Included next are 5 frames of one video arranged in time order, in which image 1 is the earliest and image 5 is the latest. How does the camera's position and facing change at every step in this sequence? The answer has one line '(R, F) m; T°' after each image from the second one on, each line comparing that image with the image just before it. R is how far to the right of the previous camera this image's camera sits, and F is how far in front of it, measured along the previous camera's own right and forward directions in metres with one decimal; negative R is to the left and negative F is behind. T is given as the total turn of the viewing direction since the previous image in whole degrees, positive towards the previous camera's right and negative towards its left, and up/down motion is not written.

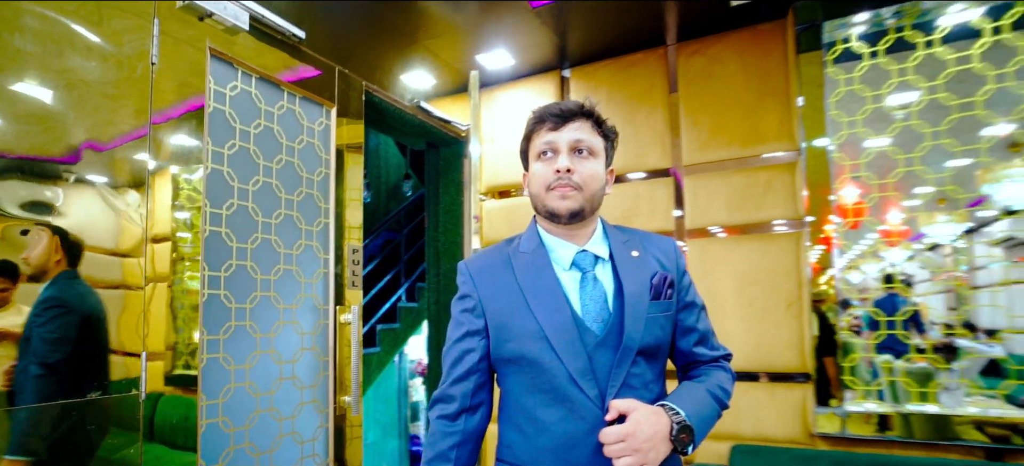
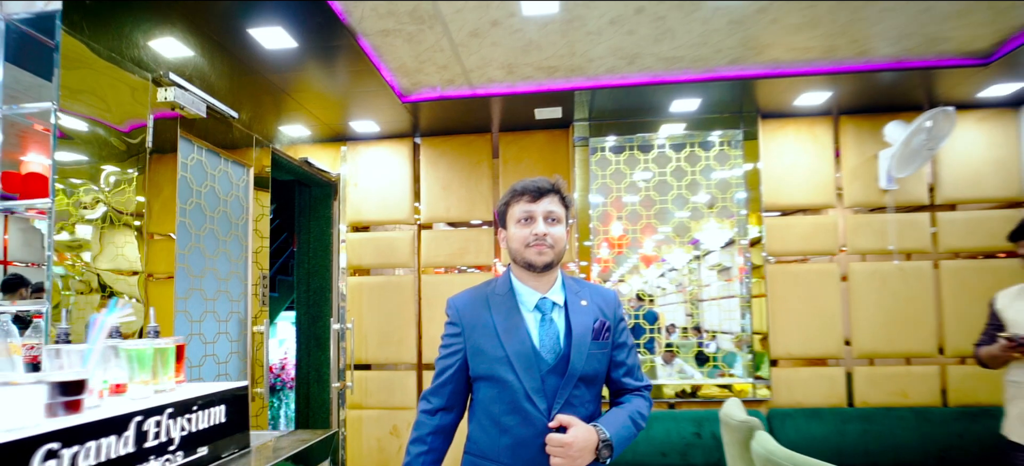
(-0.4, -0.9) m; +20°
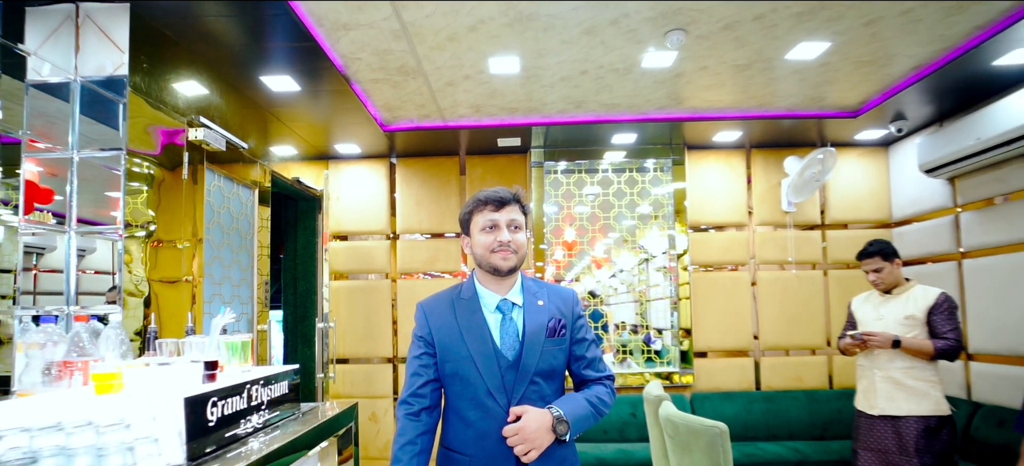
(-0.1, -0.5) m; +4°
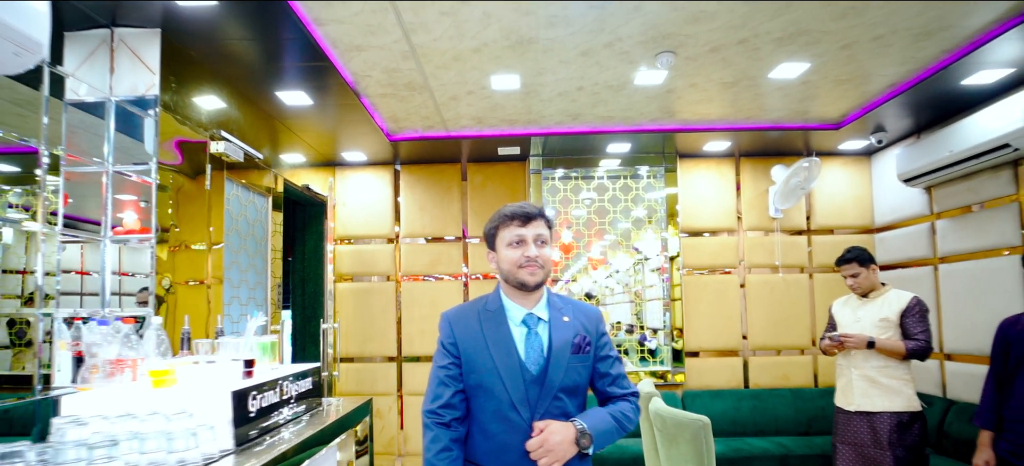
(0.0, -0.2) m; 0°
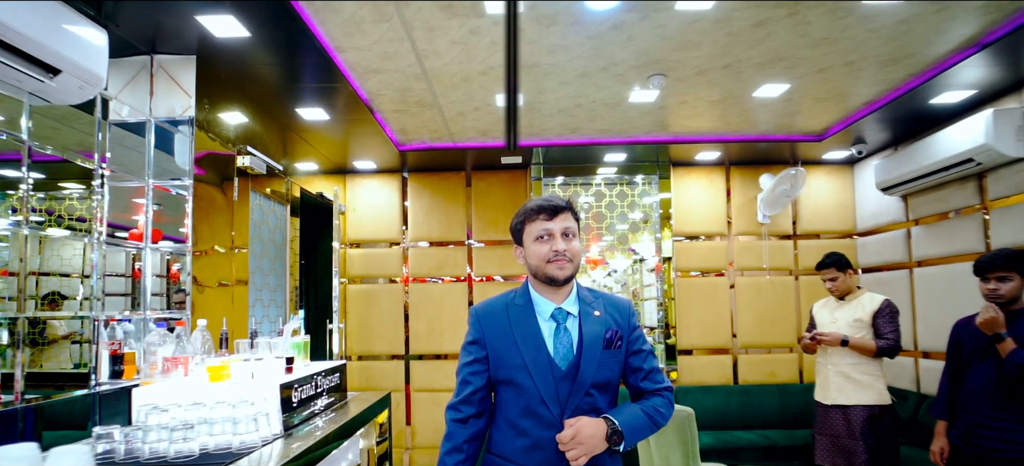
(0.0, -0.2) m; 0°
